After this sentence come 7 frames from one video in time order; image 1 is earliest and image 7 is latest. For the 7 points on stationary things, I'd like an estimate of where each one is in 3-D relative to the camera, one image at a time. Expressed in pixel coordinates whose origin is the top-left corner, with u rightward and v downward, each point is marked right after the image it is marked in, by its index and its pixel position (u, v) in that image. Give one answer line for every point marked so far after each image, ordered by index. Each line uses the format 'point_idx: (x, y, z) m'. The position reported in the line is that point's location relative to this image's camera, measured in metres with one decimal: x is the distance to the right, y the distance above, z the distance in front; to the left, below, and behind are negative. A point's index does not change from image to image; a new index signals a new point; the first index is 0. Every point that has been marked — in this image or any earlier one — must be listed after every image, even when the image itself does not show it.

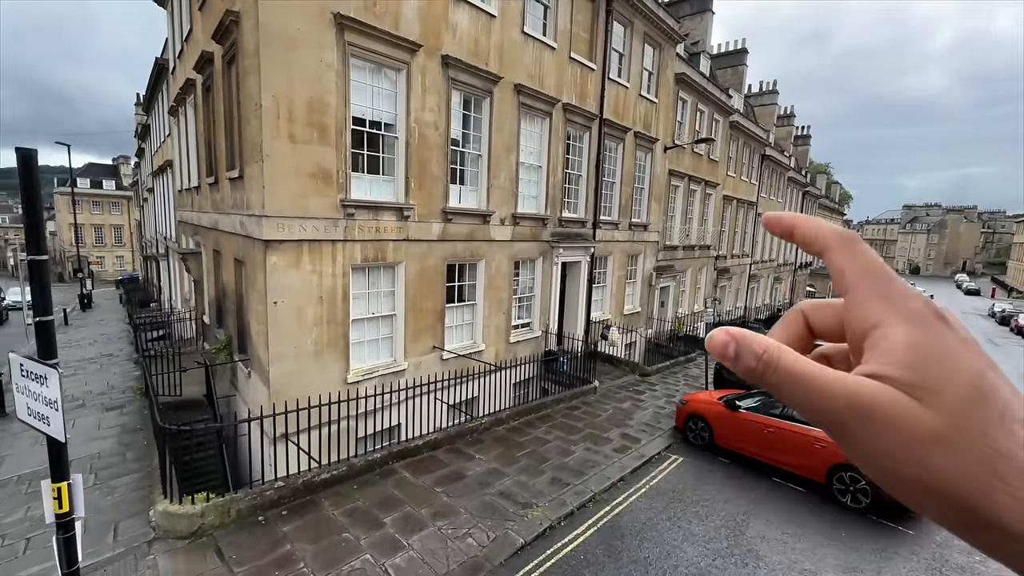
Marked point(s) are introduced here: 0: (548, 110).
0: (+0.9, +4.5, +11.3) m
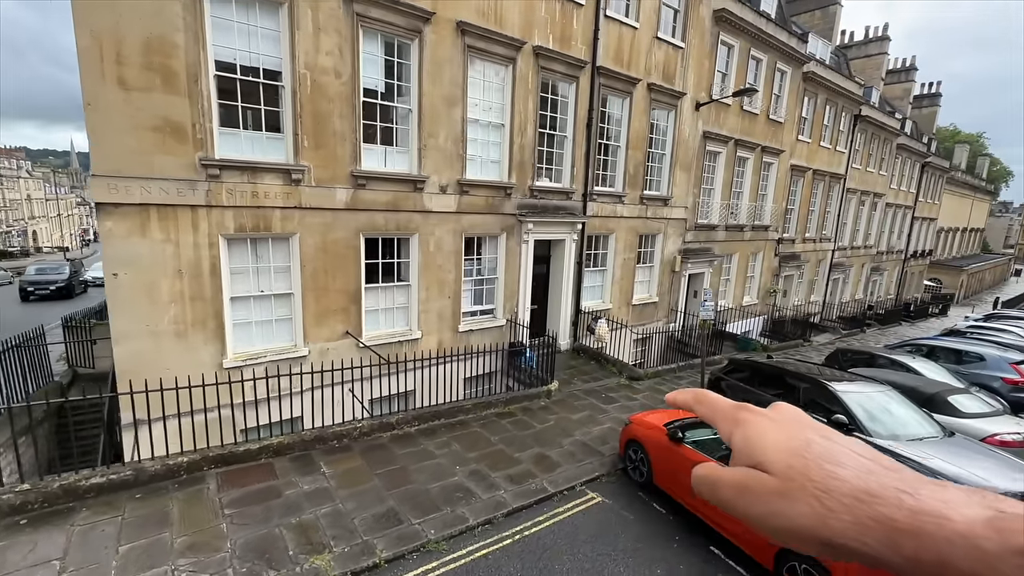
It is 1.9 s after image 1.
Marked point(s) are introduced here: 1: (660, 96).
0: (-0.1, +4.9, +9.4) m
1: (+4.1, +5.3, +12.6) m
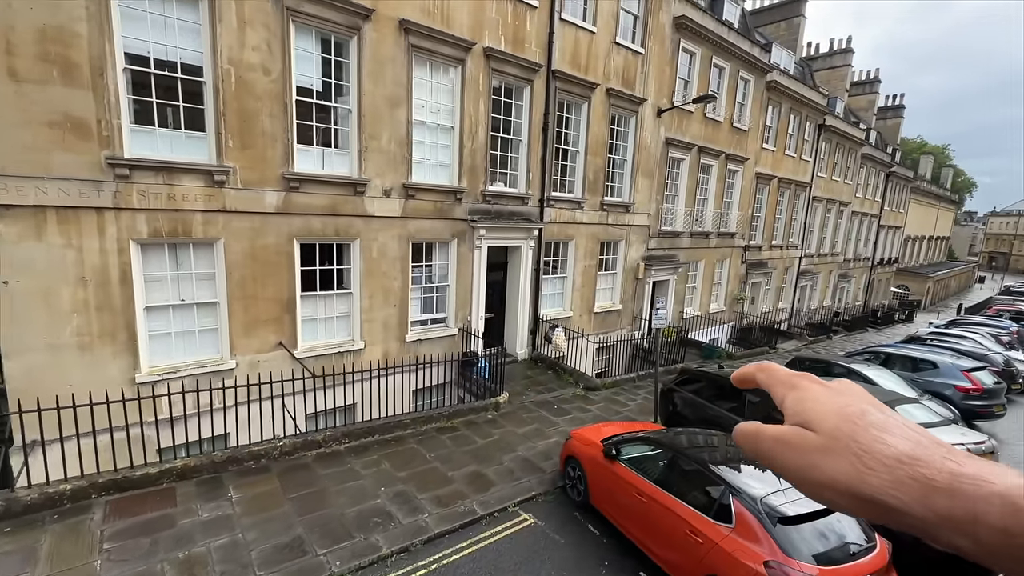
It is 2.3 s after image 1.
0: (-1.1, +4.7, +9.1) m
1: (+3.0, +5.1, +12.5) m
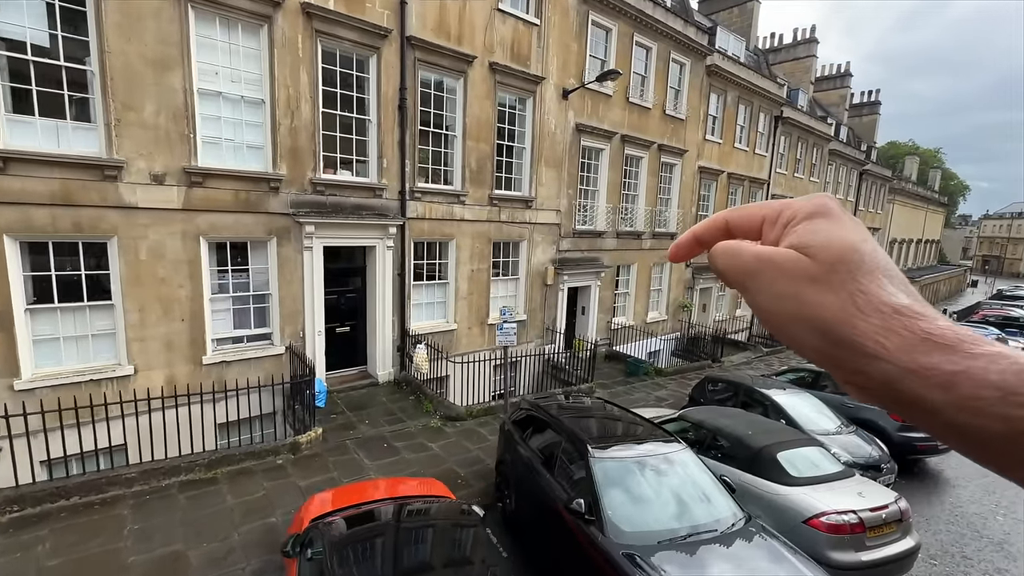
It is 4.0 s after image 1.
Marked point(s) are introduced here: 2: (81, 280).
0: (-4.1, +4.5, +7.4) m
1: (0.0, +4.9, +10.8) m
2: (-6.3, +0.1, +6.7) m
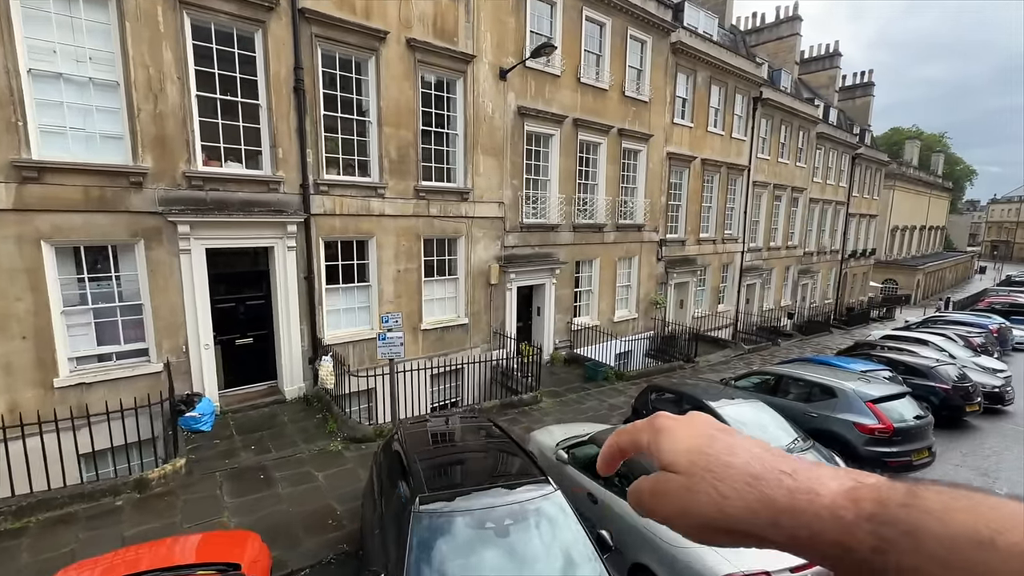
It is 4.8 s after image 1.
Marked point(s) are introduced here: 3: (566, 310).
0: (-5.8, +4.4, +6.4) m
1: (-1.7, +4.9, +9.7) m
2: (-7.9, -0.1, +5.7) m
3: (+1.6, -0.6, +13.2) m
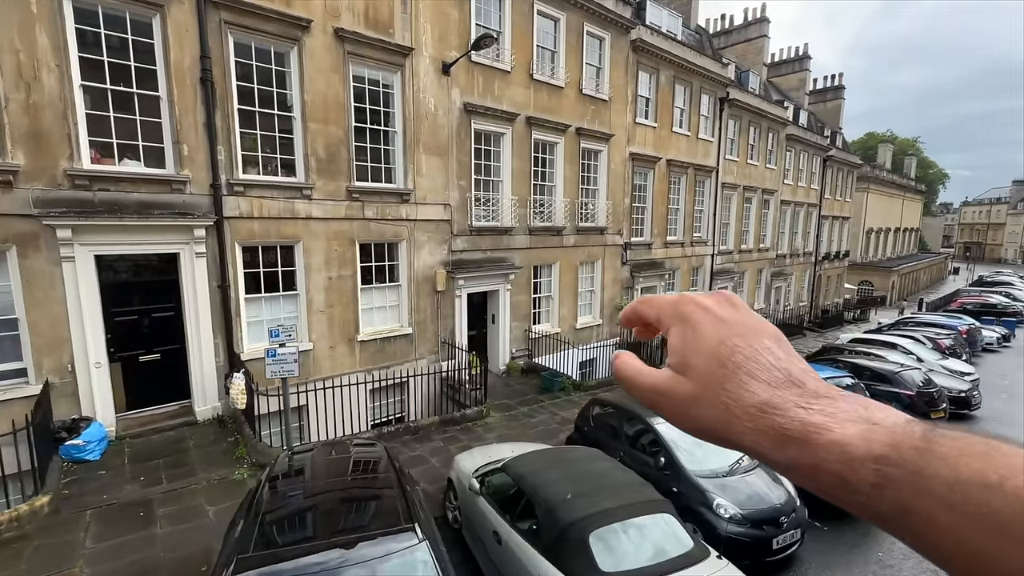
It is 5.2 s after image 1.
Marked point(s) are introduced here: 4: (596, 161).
0: (-6.9, +4.2, +5.7) m
1: (-2.9, +4.7, +9.1) m
2: (-8.9, -0.3, +4.9) m
3: (+0.3, -0.8, +12.5) m
4: (+2.6, +3.9, +14.0) m
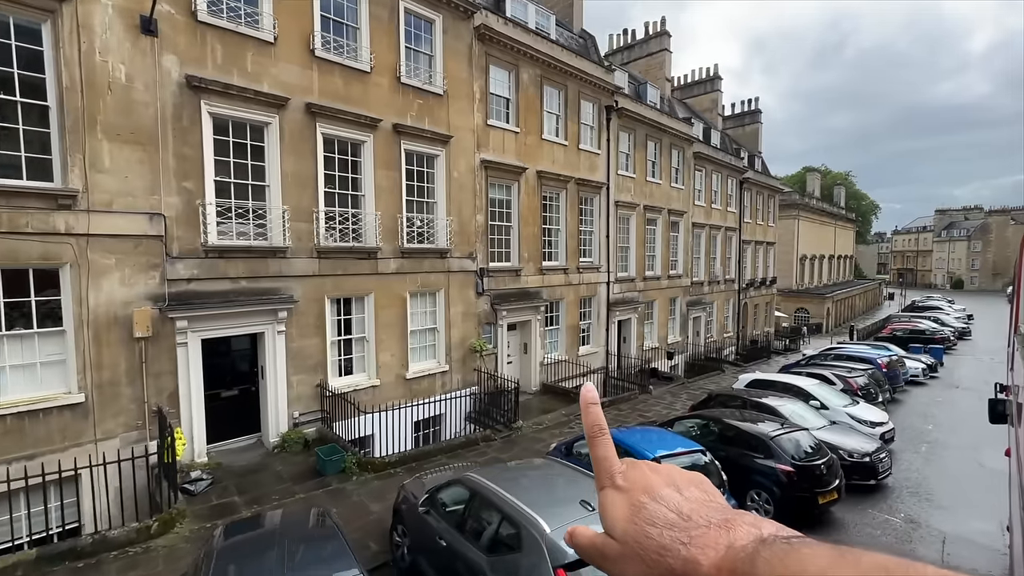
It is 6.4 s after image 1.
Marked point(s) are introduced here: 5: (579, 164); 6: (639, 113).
0: (-11.0, +3.8, +2.3) m
1: (-7.2, +4.1, +6.1) m
2: (-12.8, -0.7, +1.1) m
3: (-4.1, -1.7, +9.4) m
4: (-2.0, +3.0, +11.3) m
5: (+2.2, +4.1, +15.1) m
6: (+4.9, +6.8, +17.5) m
